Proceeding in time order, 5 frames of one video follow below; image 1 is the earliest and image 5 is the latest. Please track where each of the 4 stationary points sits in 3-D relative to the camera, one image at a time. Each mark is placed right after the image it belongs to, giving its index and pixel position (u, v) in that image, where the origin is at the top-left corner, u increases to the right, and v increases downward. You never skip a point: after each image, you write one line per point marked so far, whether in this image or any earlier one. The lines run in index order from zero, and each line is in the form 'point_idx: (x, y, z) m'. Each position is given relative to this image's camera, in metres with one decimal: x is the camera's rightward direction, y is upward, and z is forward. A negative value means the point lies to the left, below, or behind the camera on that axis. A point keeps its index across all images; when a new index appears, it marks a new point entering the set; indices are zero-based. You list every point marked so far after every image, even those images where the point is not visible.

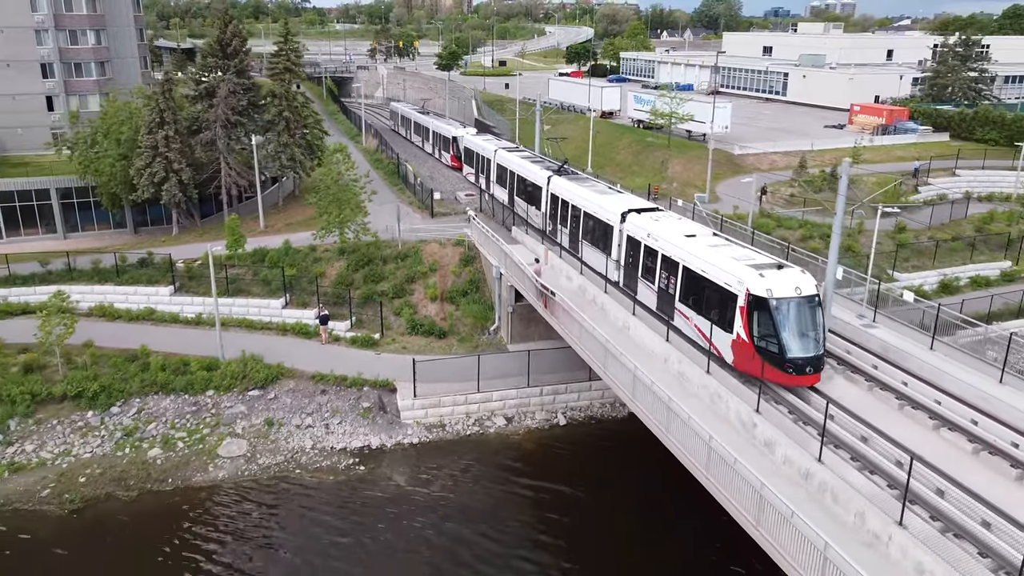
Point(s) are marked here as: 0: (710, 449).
0: (+3.3, -2.7, +14.2) m
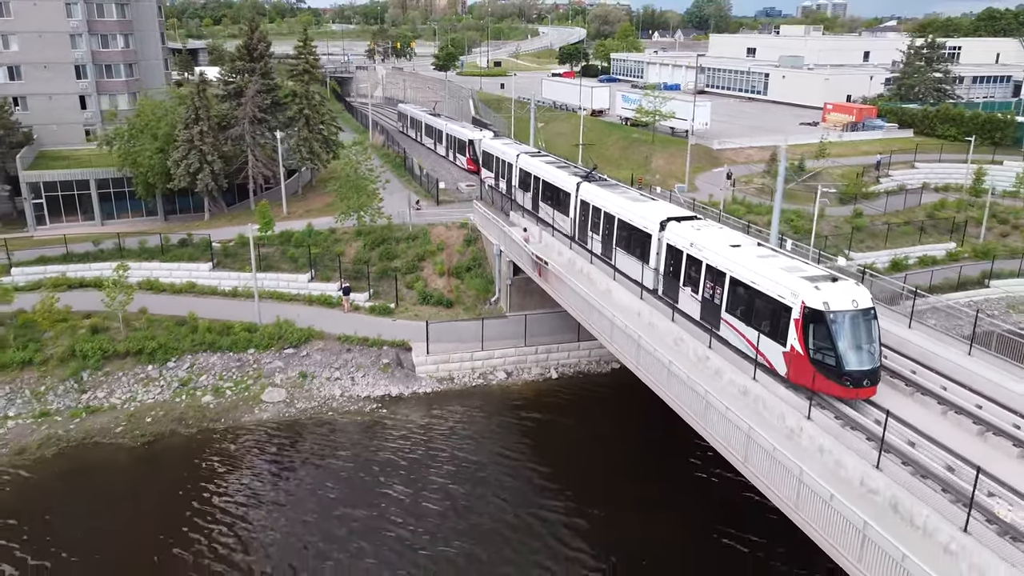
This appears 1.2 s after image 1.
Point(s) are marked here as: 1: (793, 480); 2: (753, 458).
0: (+3.4, -1.8, +18.0) m
1: (+4.7, -3.2, +13.8) m
2: (+4.3, -3.0, +15.1) m
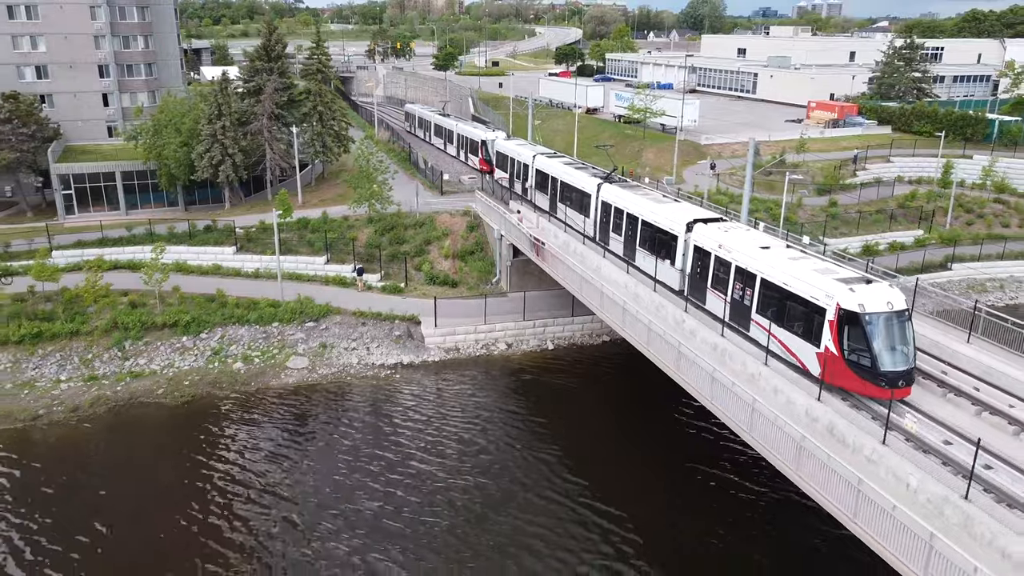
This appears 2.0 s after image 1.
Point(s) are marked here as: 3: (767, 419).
0: (+3.4, -1.0, +20.8) m
1: (+4.7, -2.5, +16.5) m
2: (+4.4, -2.3, +17.9) m
3: (+4.8, -2.4, +16.0) m
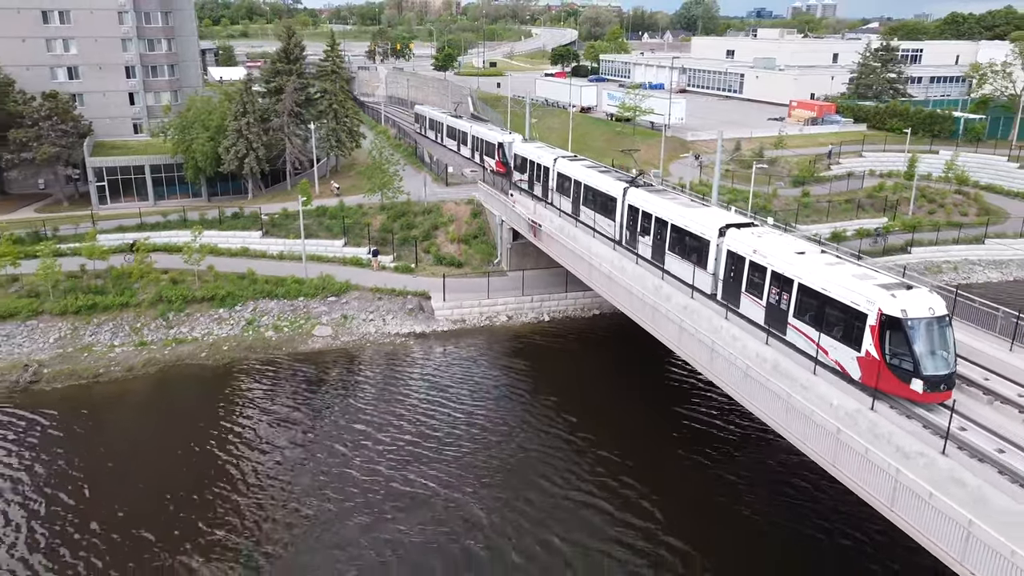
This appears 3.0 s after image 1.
0: (+3.5, -0.2, +24.4) m
1: (+4.8, -1.6, +20.1) m
2: (+4.4, -1.4, +21.5) m
3: (+4.9, -1.6, +19.6) m
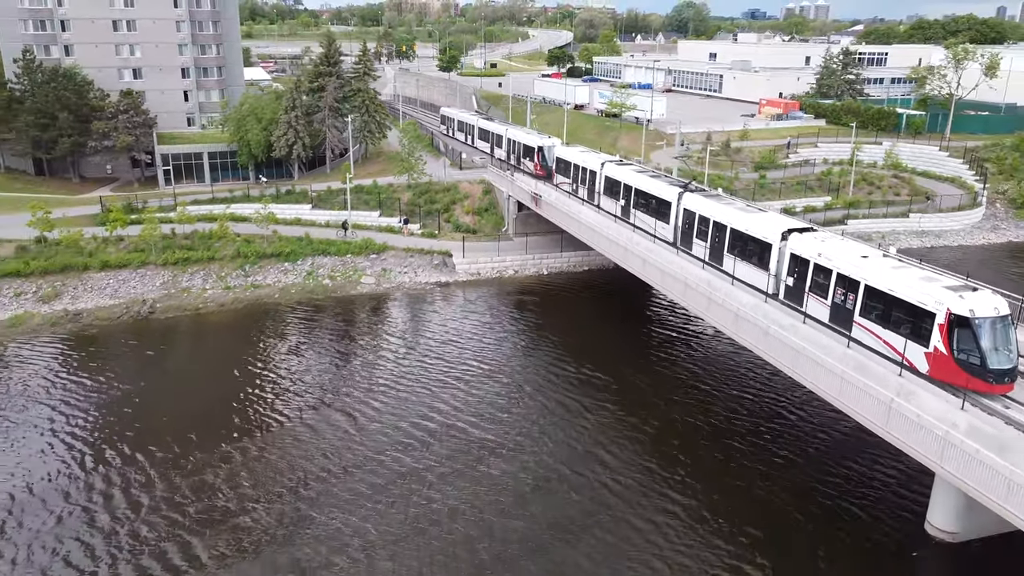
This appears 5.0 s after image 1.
0: (+3.8, +1.8, +32.6) m
1: (+5.2, +0.4, +28.4) m
2: (+4.8, +0.6, +29.7) m
3: (+5.3, +0.4, +27.9) m
